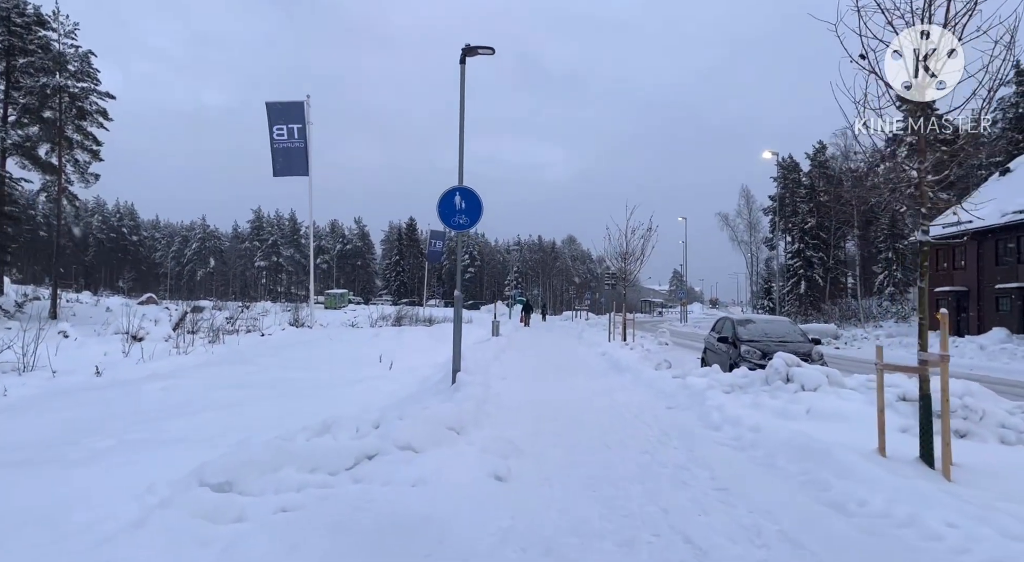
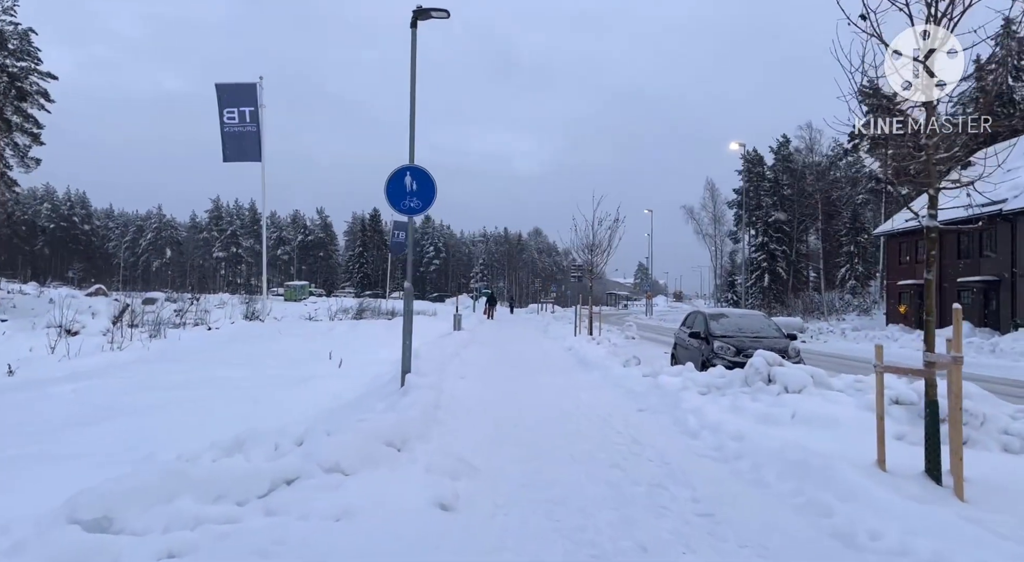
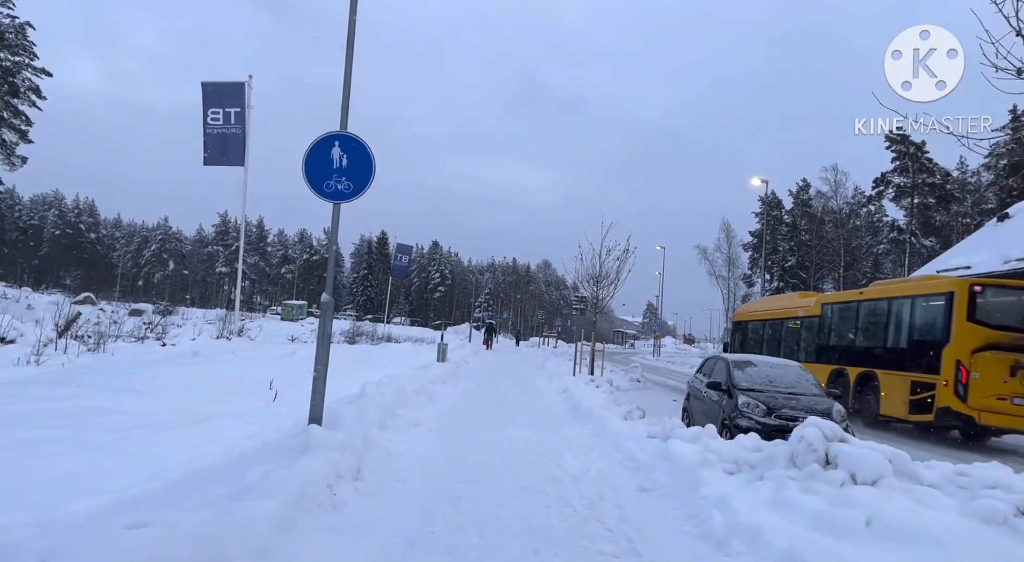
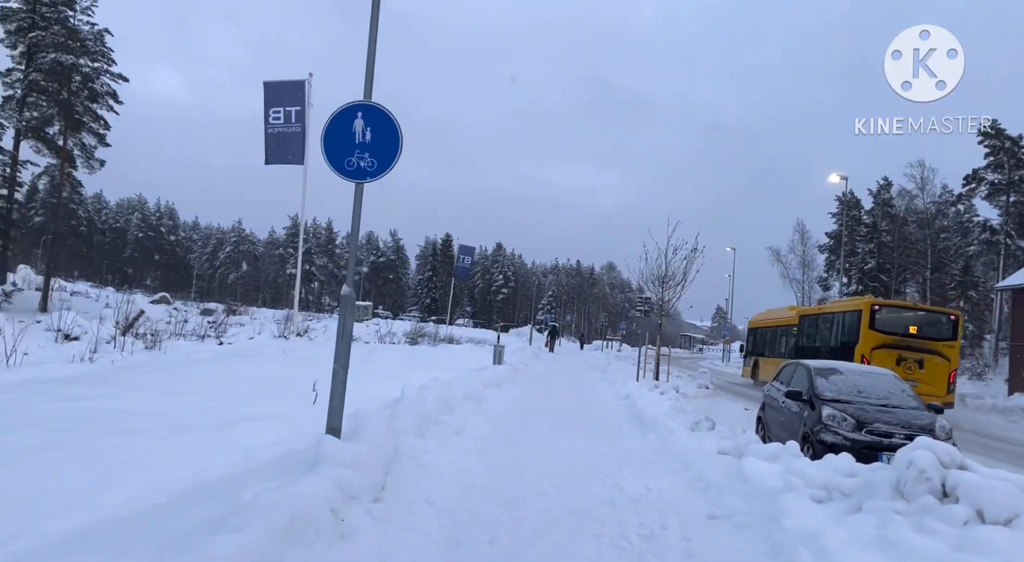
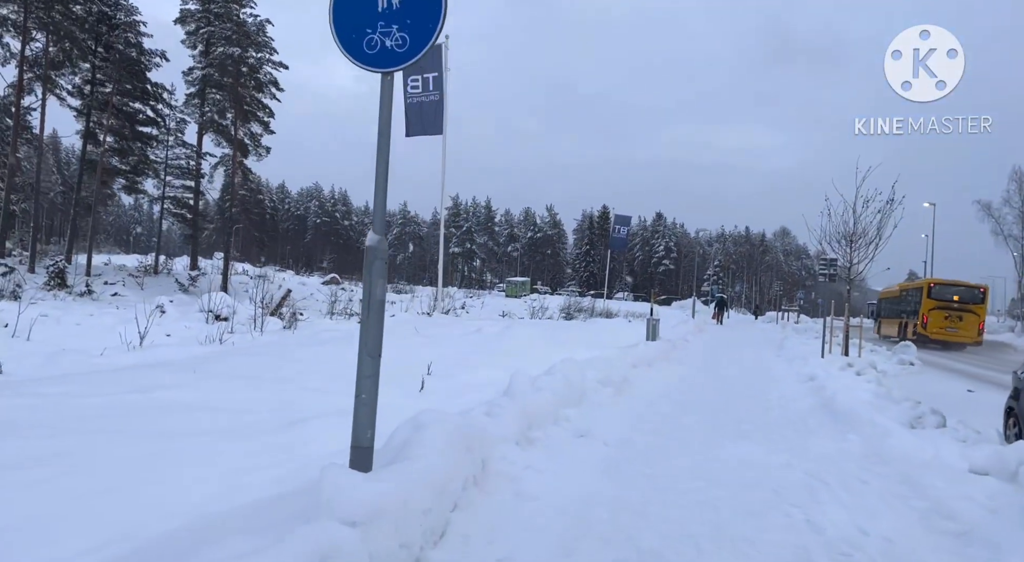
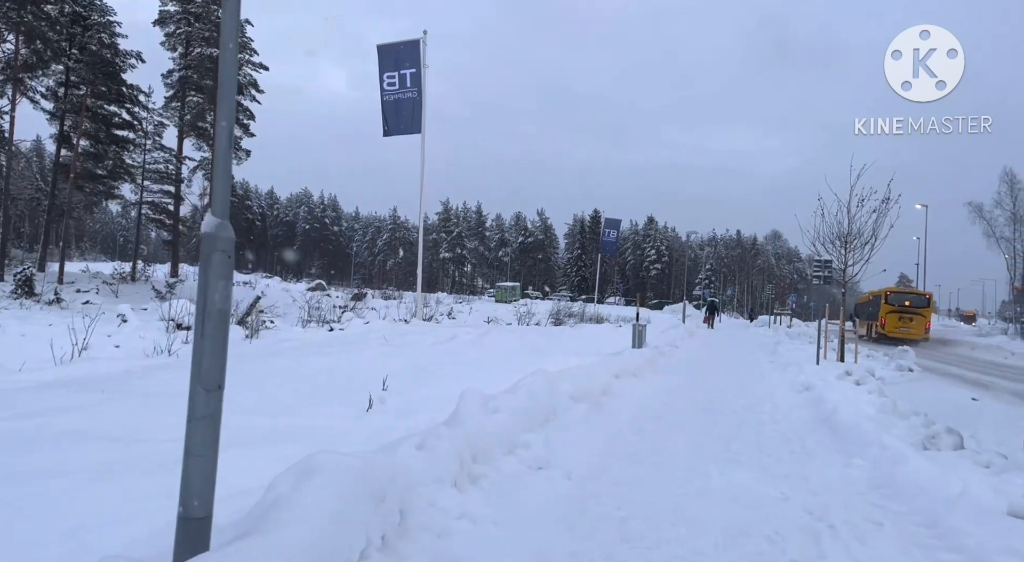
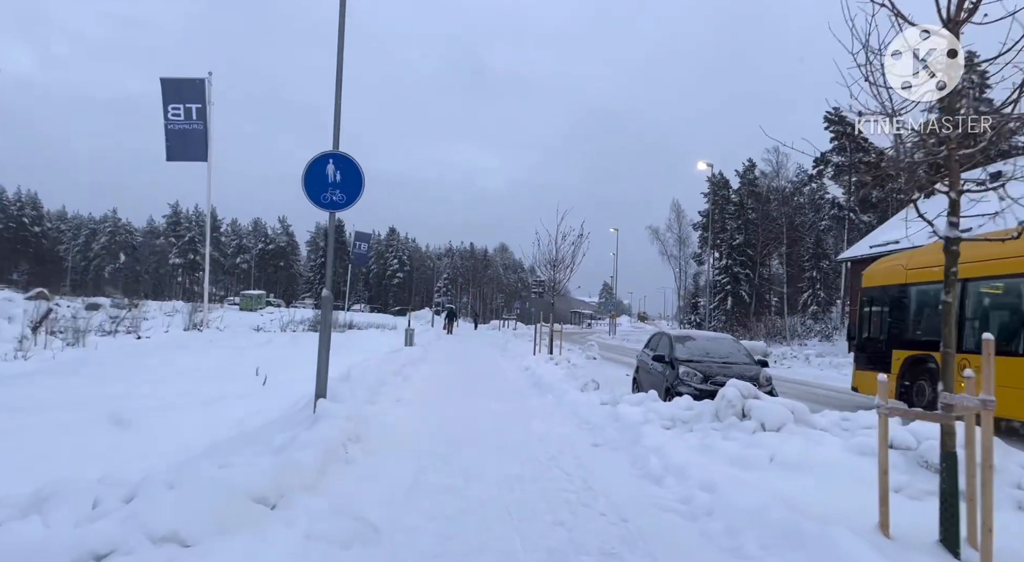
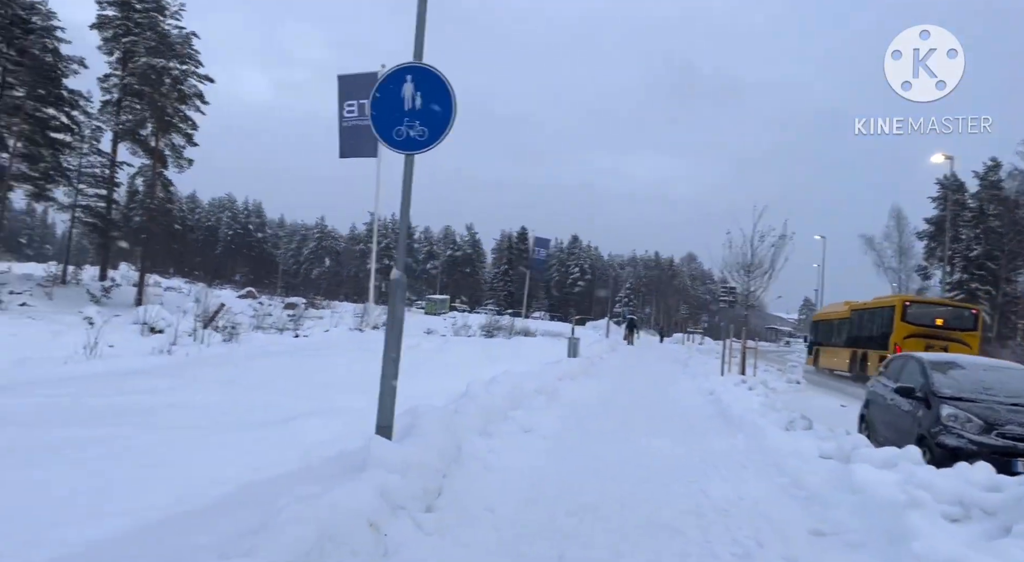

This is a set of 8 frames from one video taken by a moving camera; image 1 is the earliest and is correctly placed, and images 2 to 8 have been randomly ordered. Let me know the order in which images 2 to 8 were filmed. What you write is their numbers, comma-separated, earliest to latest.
2, 7, 3, 4, 8, 5, 6
